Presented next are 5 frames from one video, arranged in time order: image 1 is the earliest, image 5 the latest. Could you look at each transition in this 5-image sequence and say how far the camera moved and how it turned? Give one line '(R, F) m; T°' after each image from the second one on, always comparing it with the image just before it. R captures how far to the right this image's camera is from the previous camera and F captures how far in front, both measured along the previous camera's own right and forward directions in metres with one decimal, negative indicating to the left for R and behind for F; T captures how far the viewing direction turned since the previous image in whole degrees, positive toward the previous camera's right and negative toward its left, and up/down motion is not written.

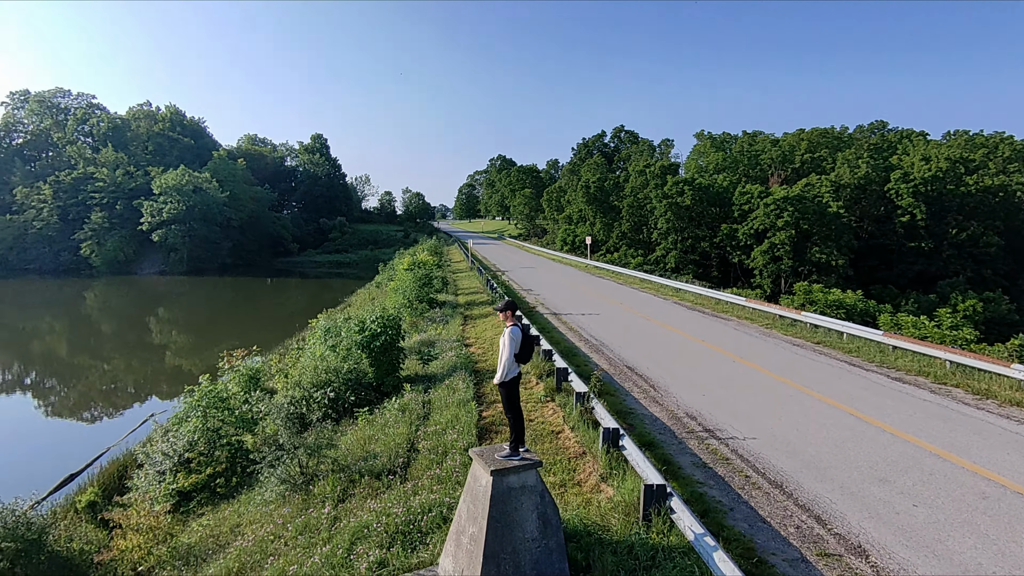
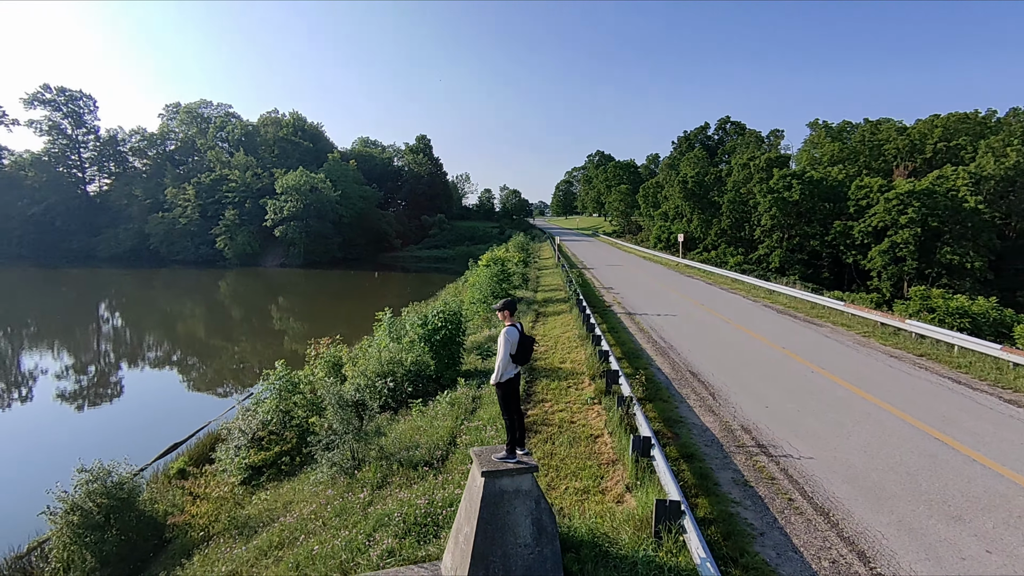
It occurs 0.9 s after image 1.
(+0.6, +0.1) m; -10°
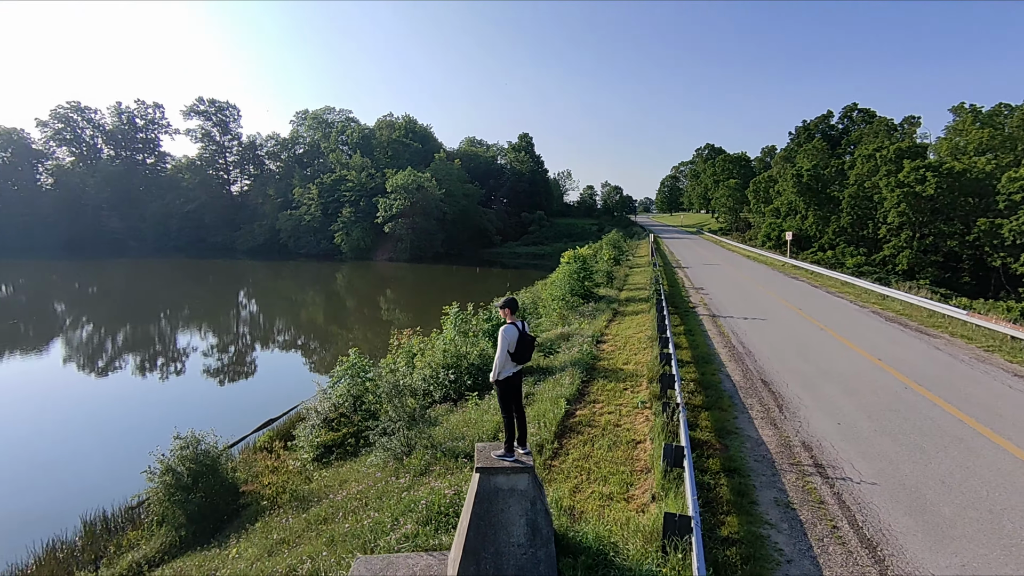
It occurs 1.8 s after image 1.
(+0.6, +0.1) m; -11°
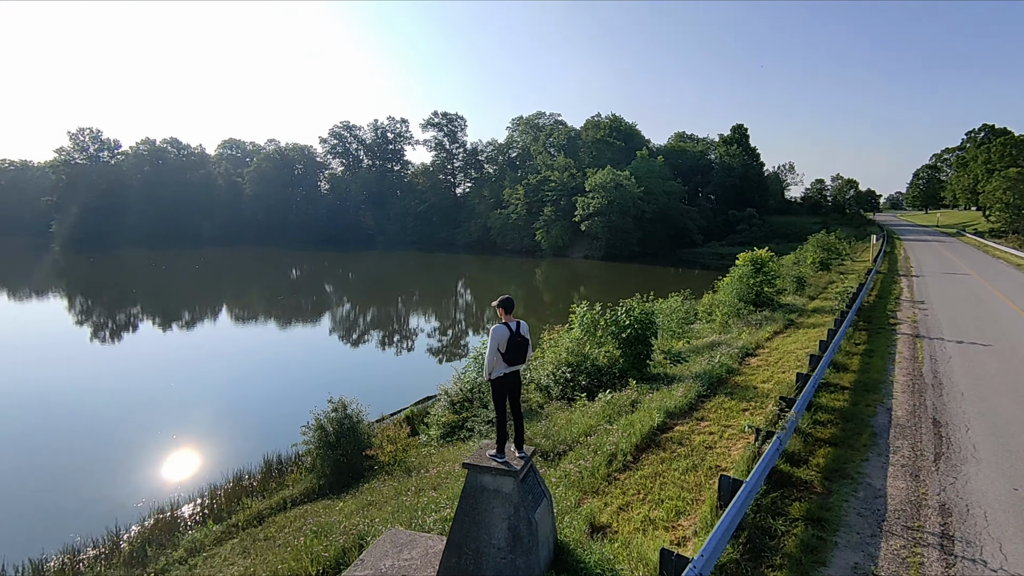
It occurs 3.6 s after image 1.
(+1.2, +0.3) m; -21°
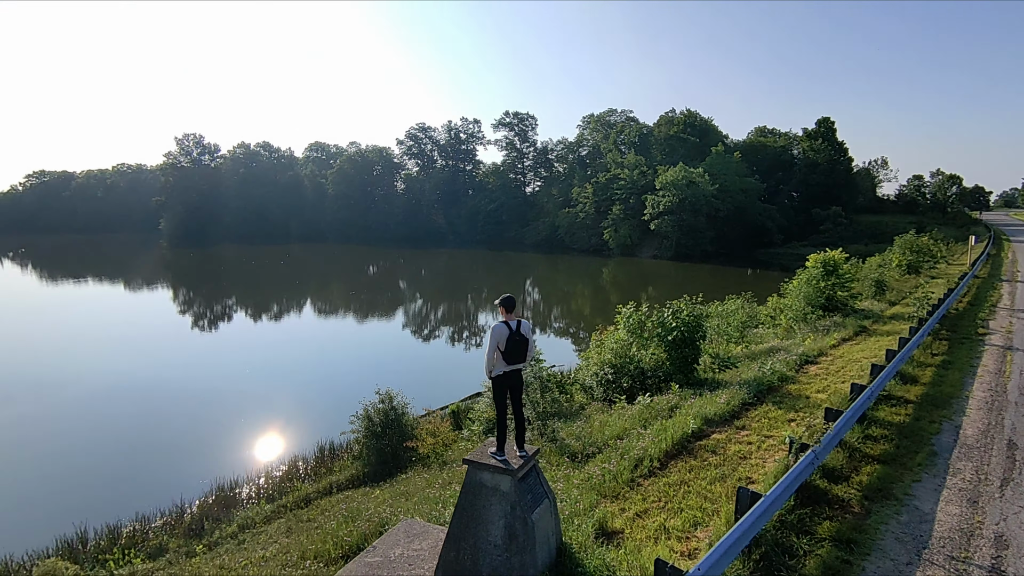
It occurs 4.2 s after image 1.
(+0.4, 0.0) m; -7°
